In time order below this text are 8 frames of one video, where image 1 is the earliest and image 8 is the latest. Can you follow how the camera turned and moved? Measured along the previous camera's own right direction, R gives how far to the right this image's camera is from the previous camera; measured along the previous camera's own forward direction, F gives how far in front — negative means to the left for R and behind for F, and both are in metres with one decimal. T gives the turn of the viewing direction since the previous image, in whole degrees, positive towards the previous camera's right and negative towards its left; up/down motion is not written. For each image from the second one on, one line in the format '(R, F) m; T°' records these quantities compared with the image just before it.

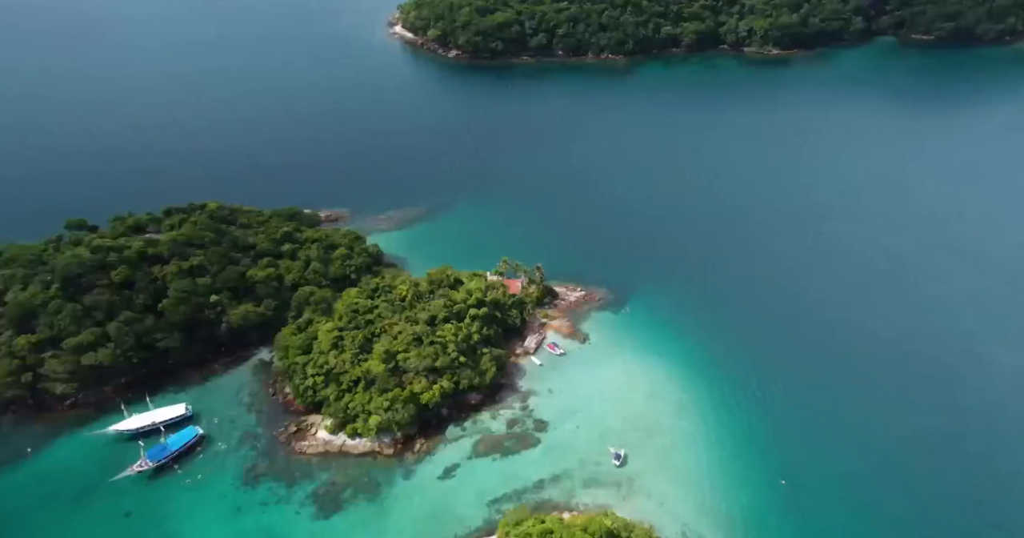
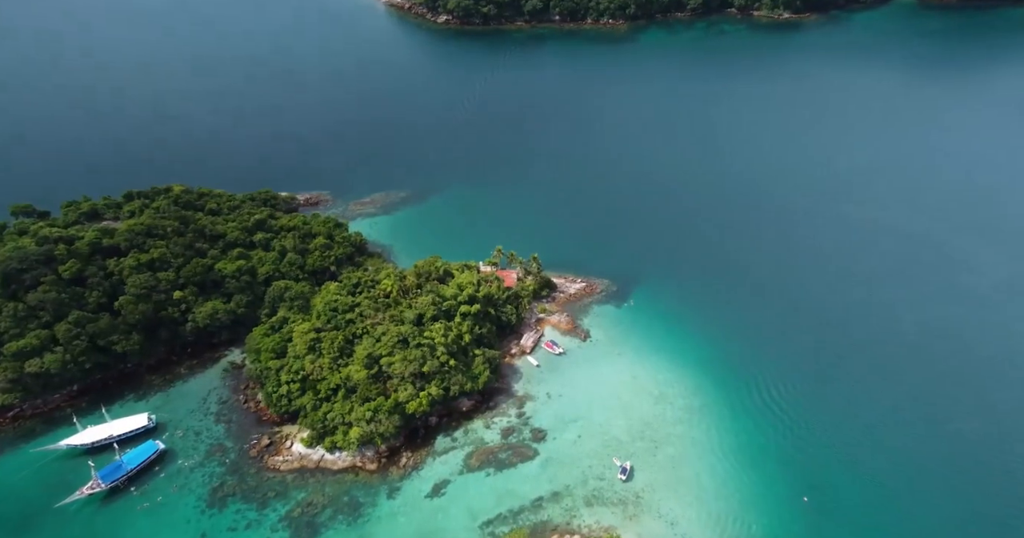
(-0.2, +7.2) m; +1°
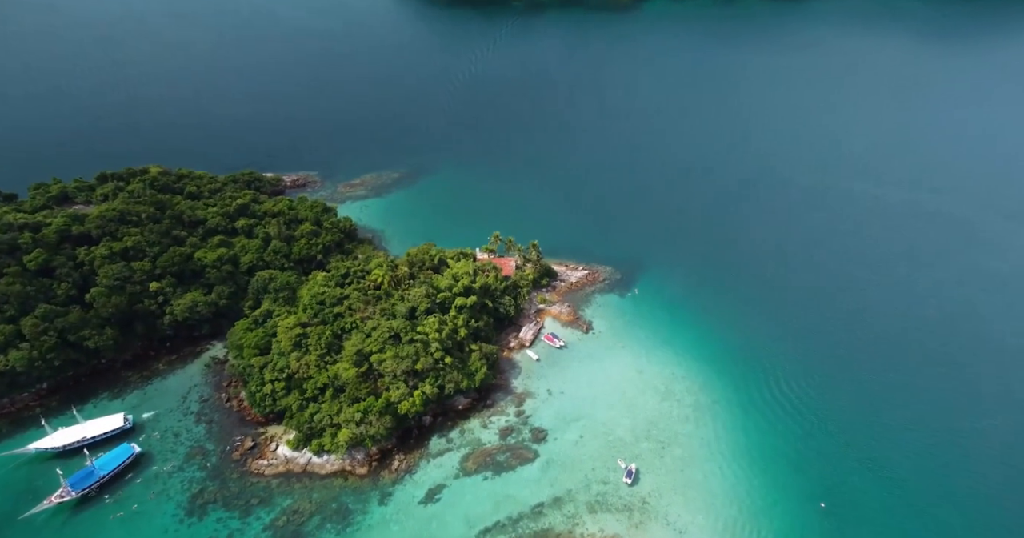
(-0.4, +4.2) m; 0°
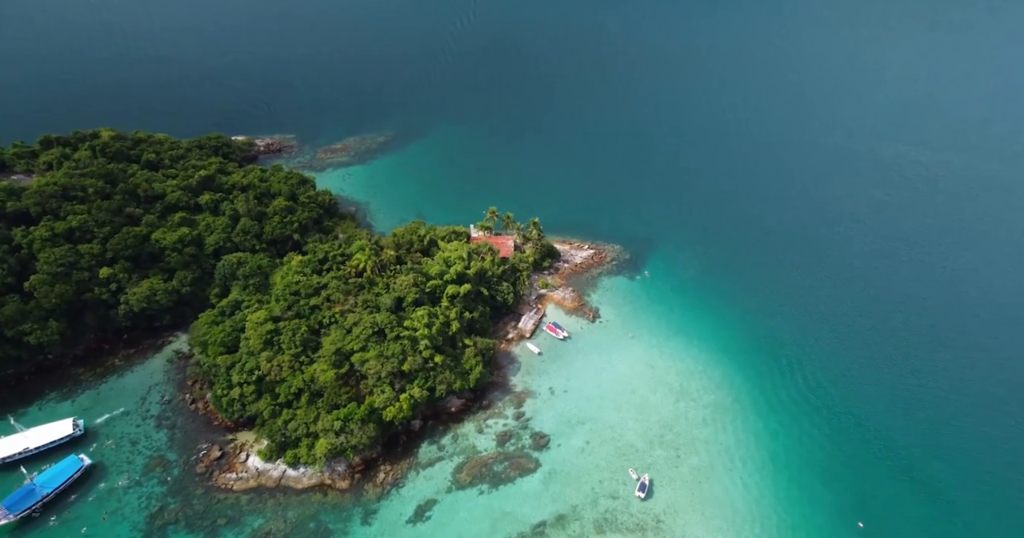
(-0.7, +7.6) m; +1°
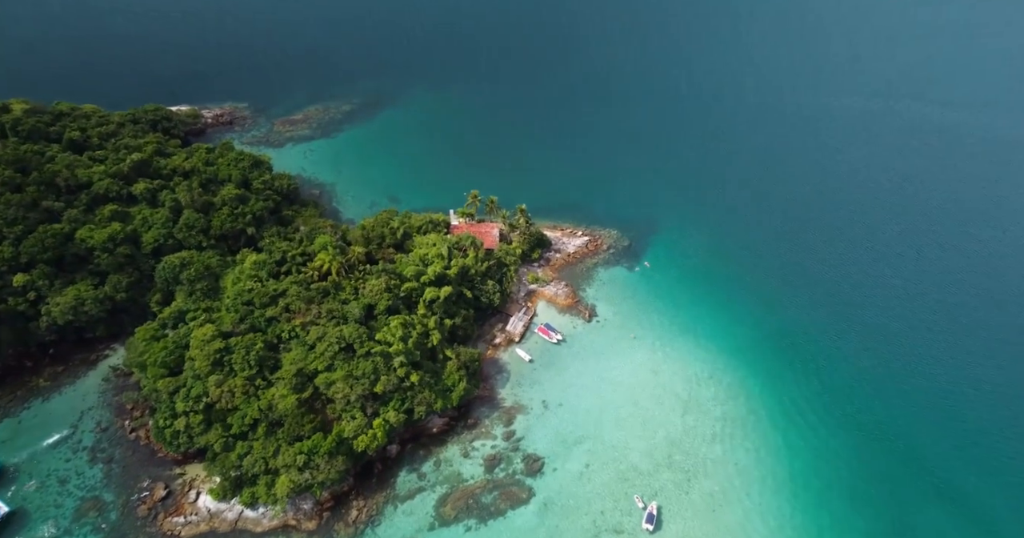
(-1.0, +7.8) m; +2°
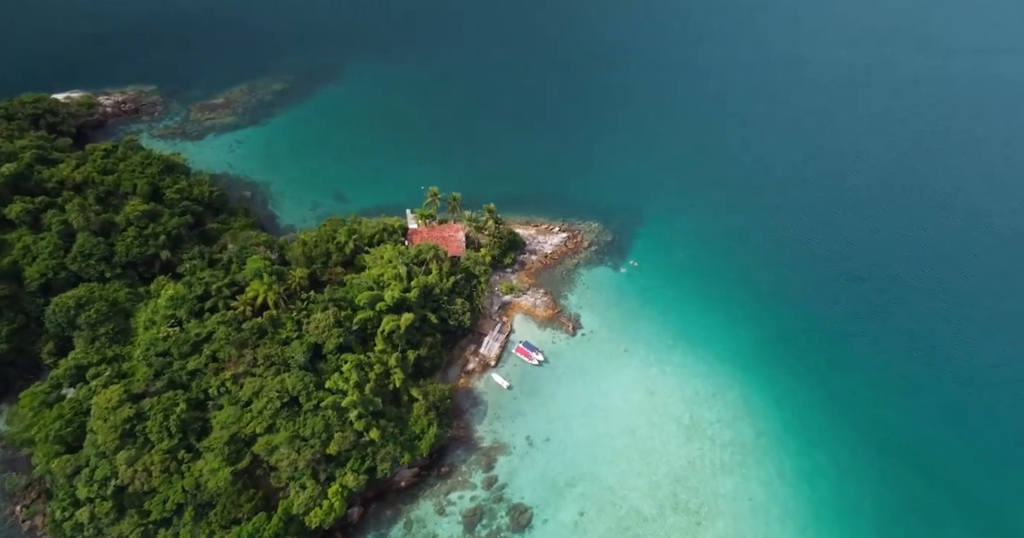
(-1.0, +8.6) m; +4°
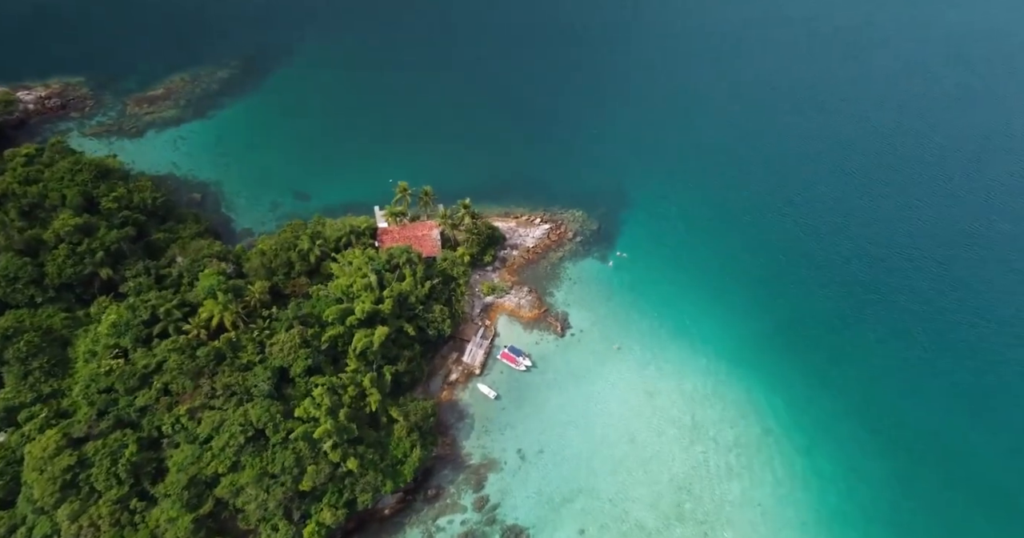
(-0.8, +4.1) m; +2°
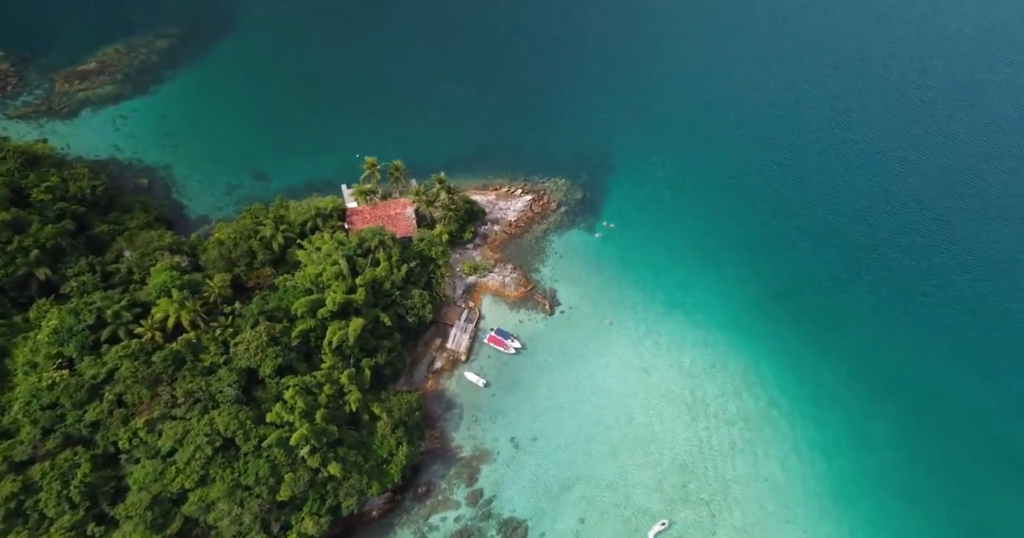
(-0.6, +3.2) m; +2°
